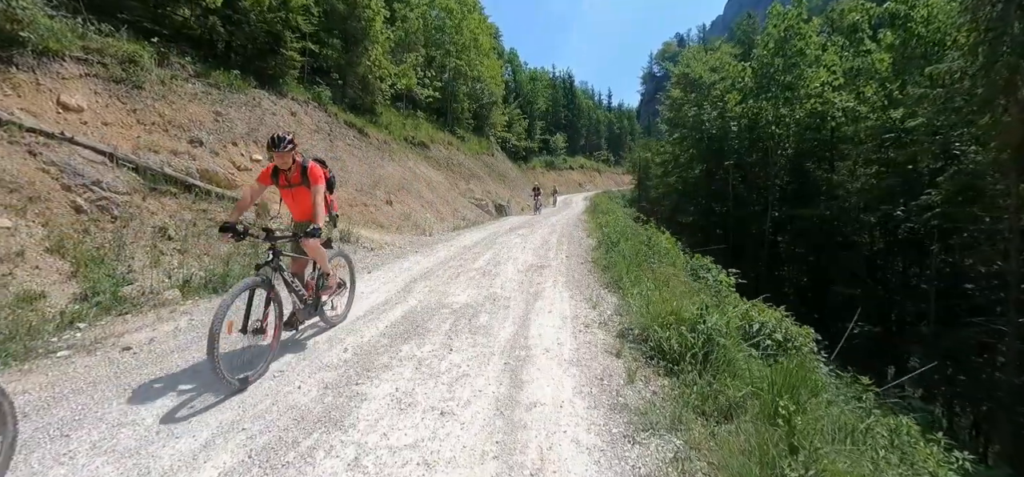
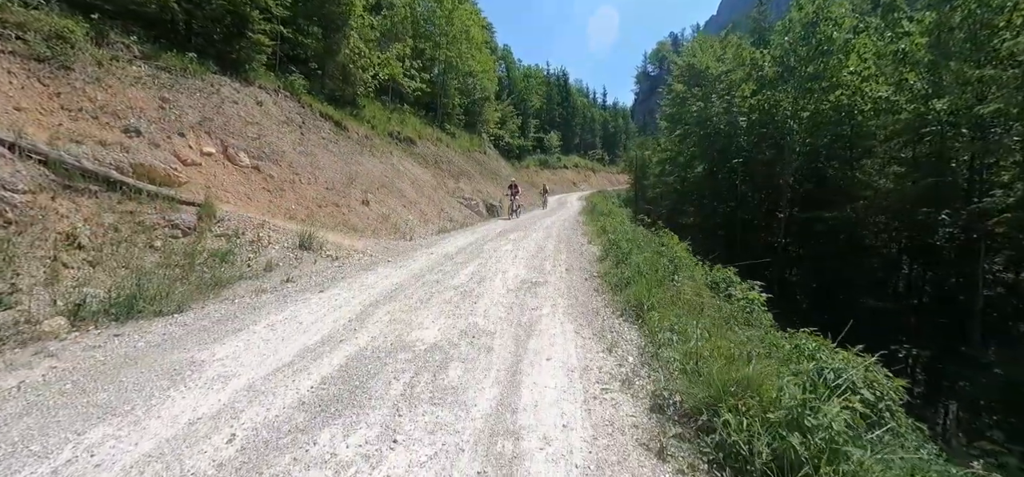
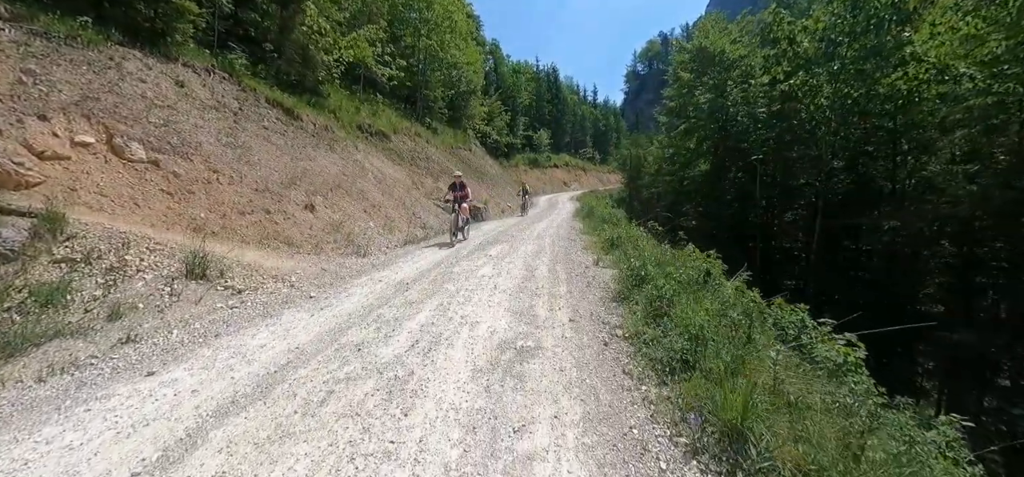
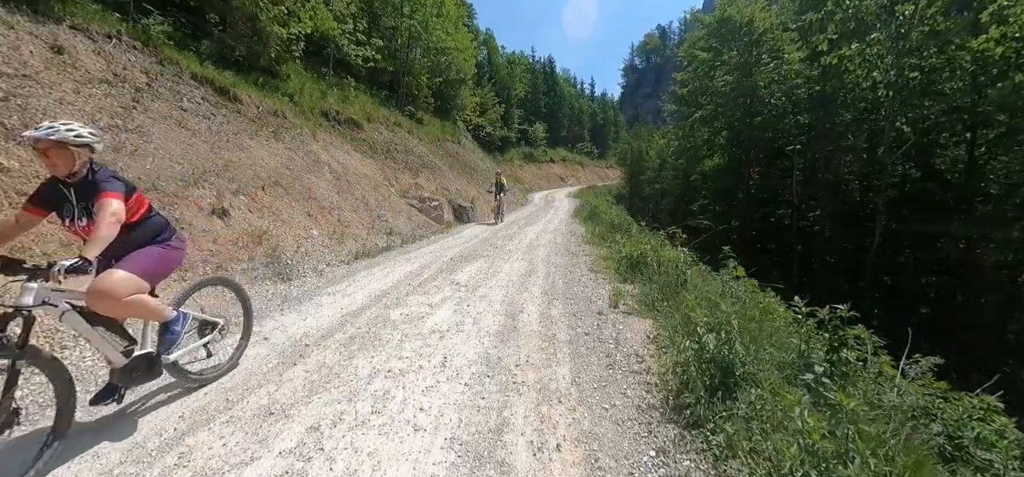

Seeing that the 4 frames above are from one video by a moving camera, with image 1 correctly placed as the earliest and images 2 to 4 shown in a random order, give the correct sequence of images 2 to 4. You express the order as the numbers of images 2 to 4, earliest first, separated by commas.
2, 3, 4
